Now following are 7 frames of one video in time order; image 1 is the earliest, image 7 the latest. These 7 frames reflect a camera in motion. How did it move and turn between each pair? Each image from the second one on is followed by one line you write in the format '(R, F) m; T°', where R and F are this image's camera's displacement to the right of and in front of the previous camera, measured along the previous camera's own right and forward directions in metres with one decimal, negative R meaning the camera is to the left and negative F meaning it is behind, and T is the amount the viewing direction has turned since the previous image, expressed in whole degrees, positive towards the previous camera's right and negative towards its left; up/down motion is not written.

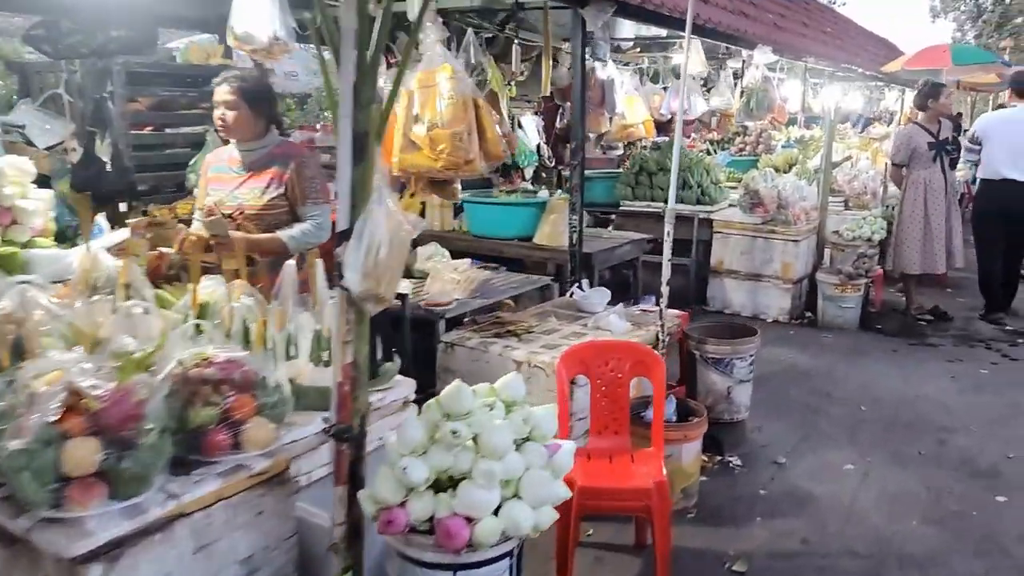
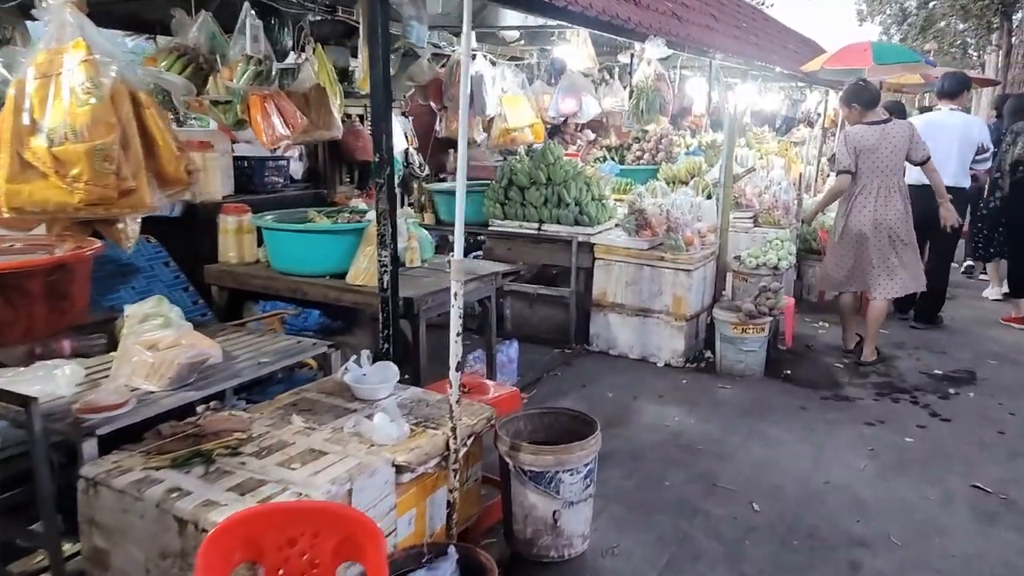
(+0.7, +1.0) m; +4°
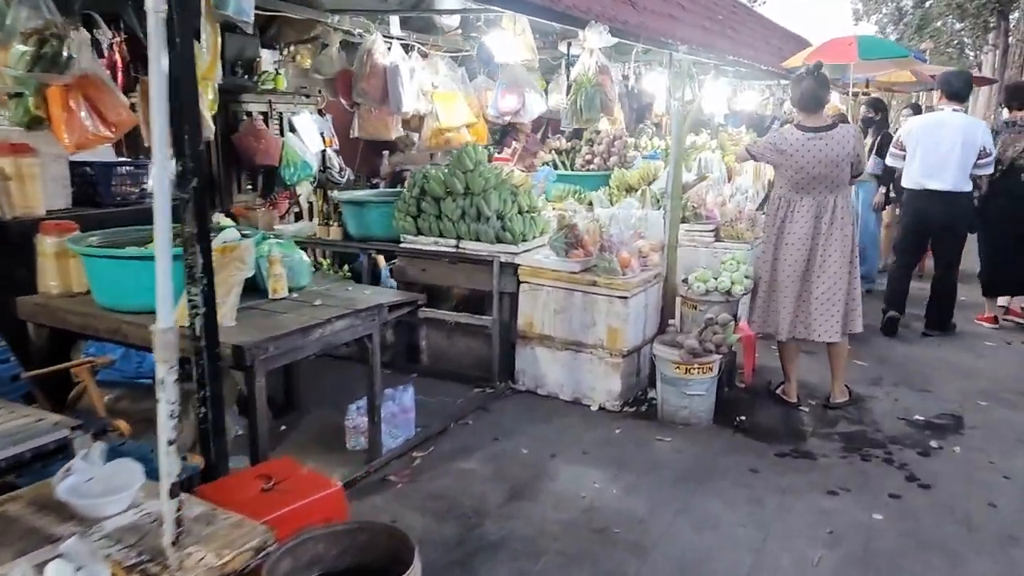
(+0.5, +0.7) m; 0°
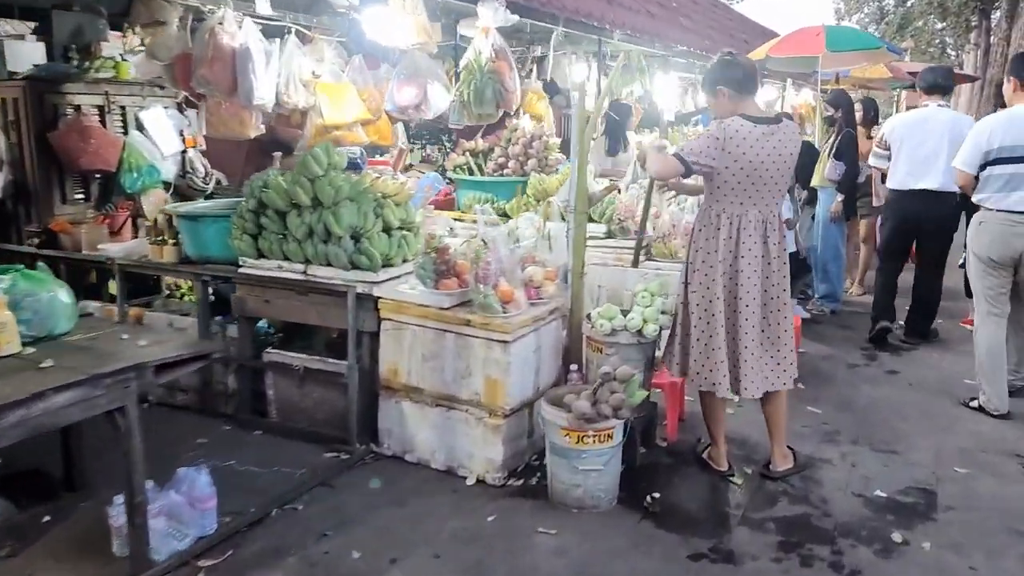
(+0.6, +0.9) m; +1°
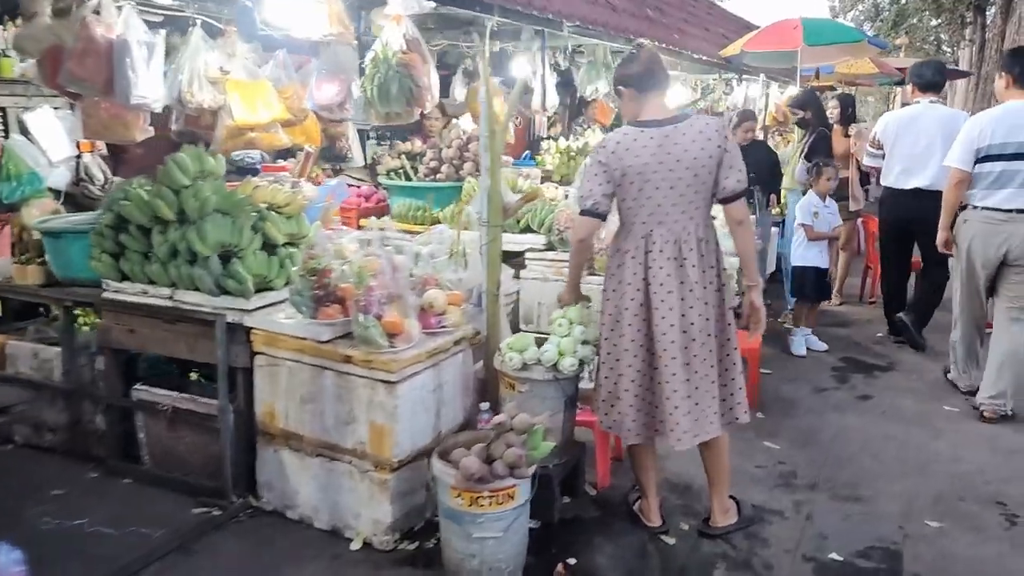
(+0.4, +0.5) m; 0°
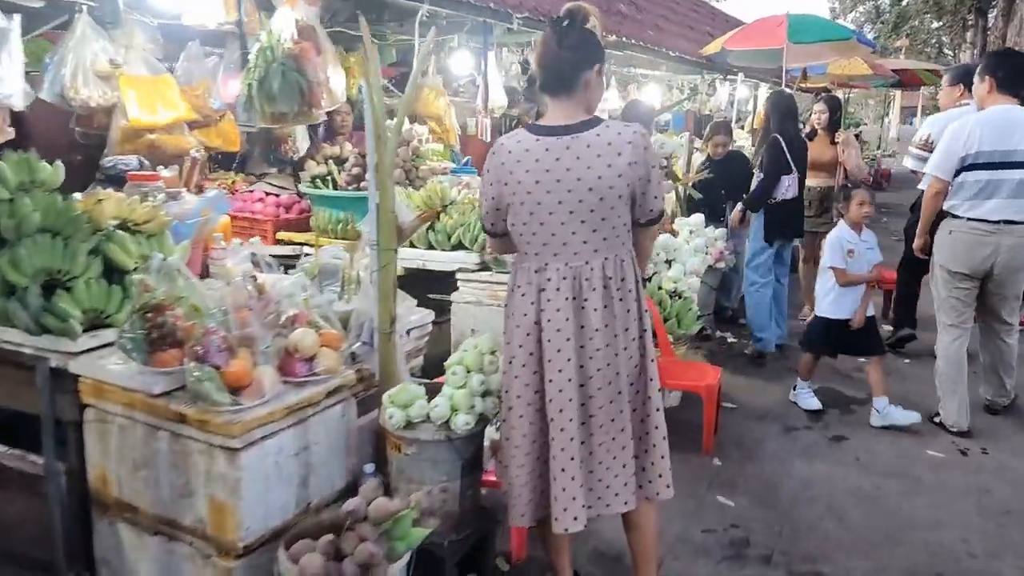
(+0.3, +0.5) m; 0°
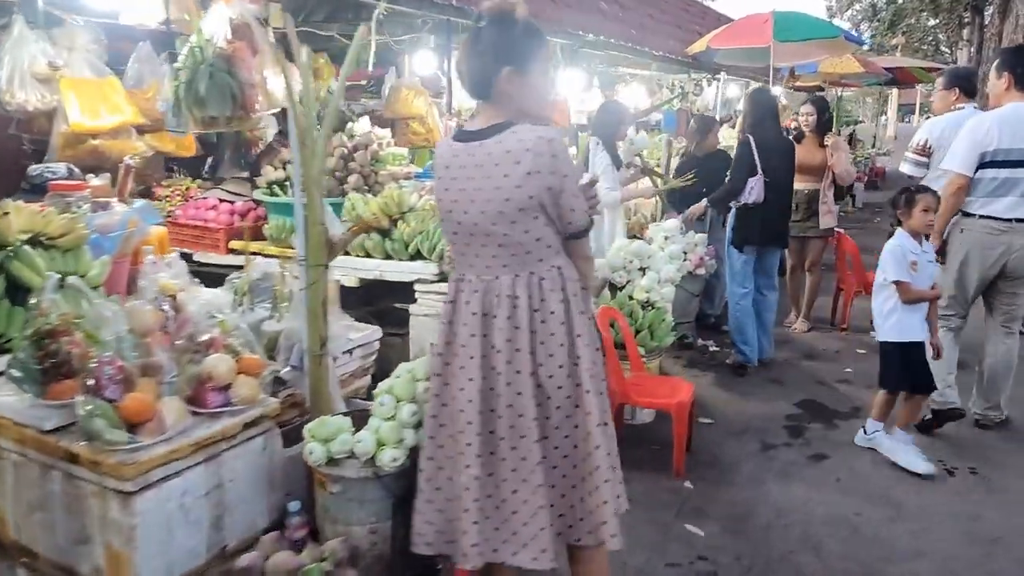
(+0.2, +0.2) m; 0°
